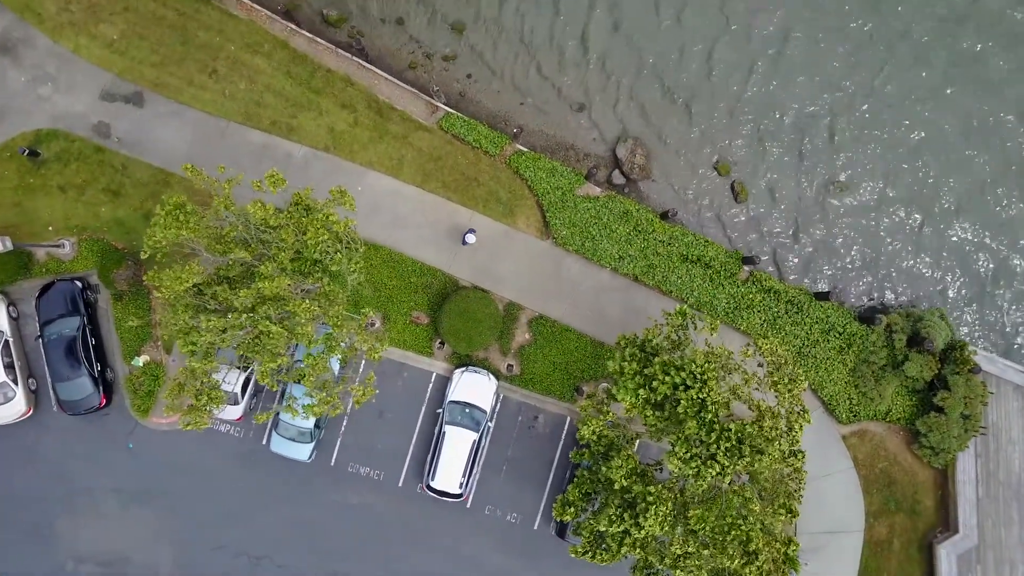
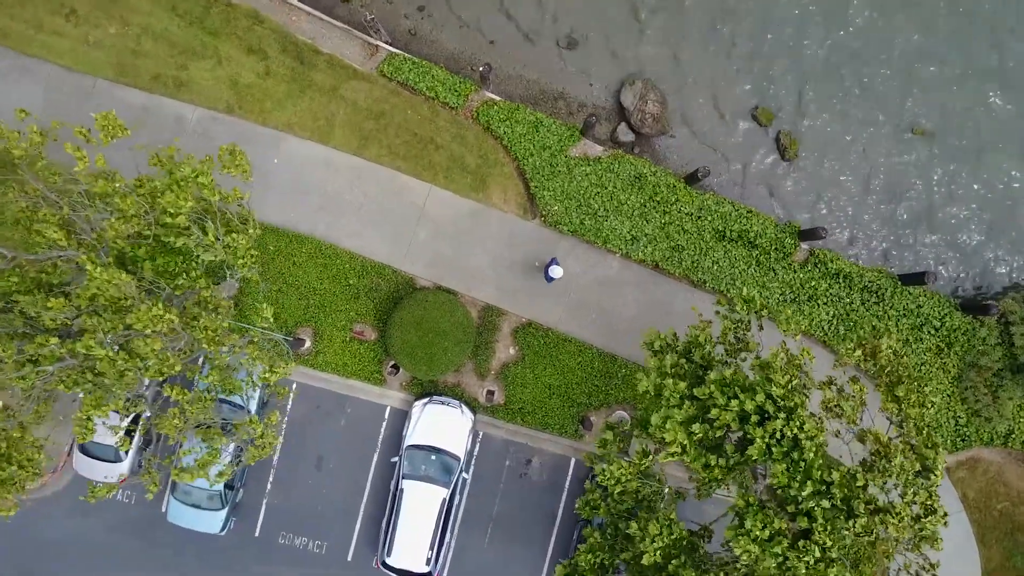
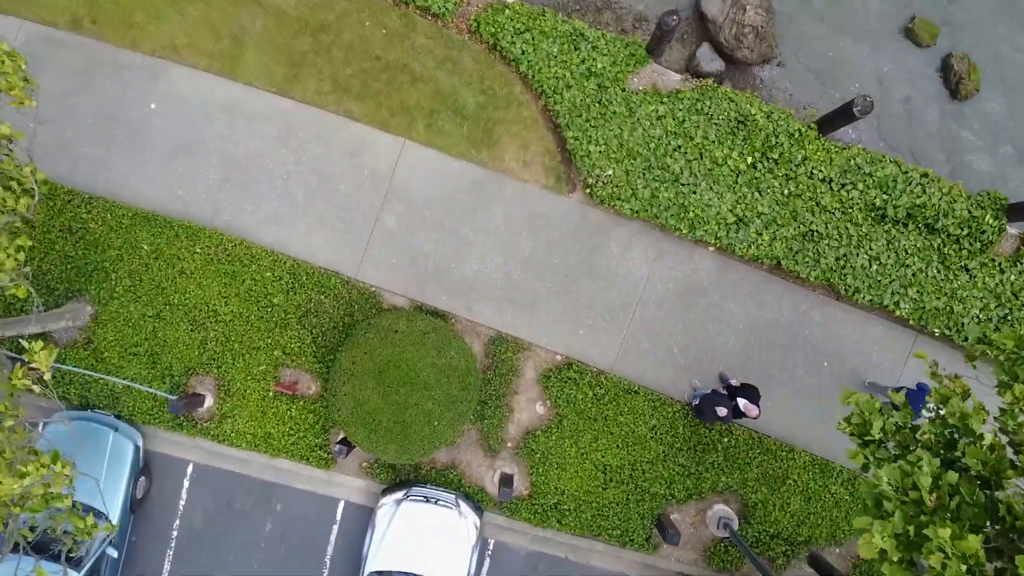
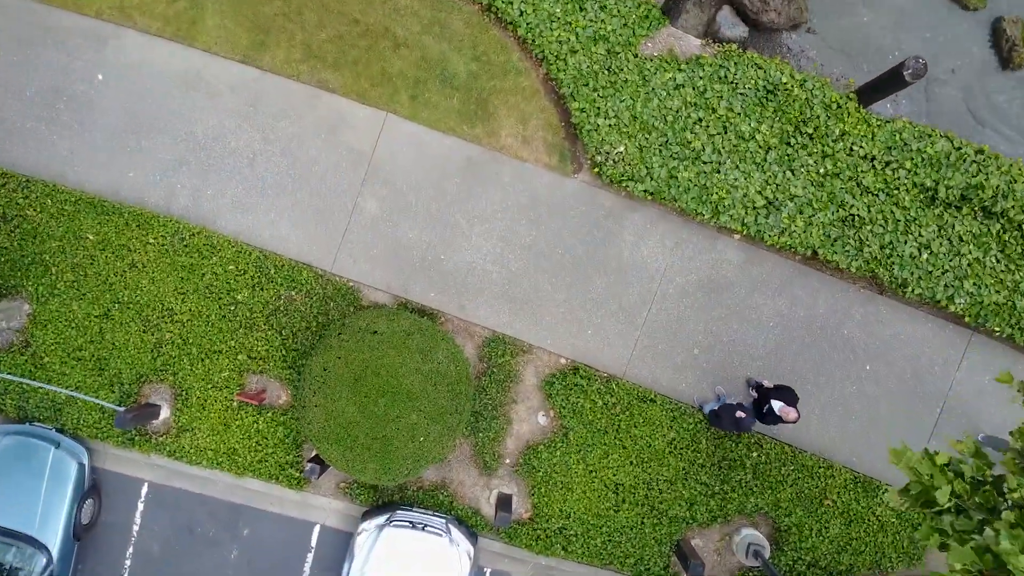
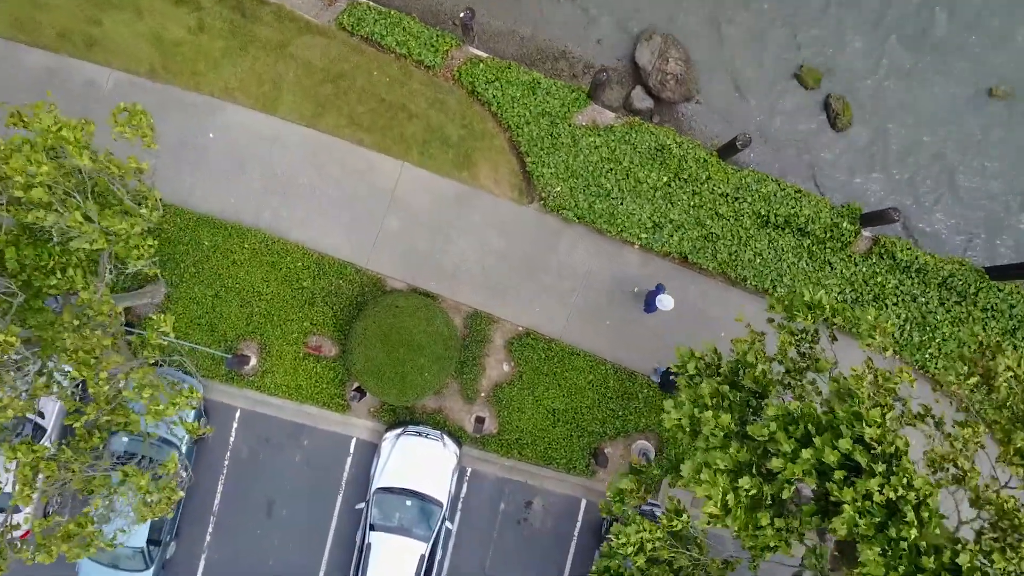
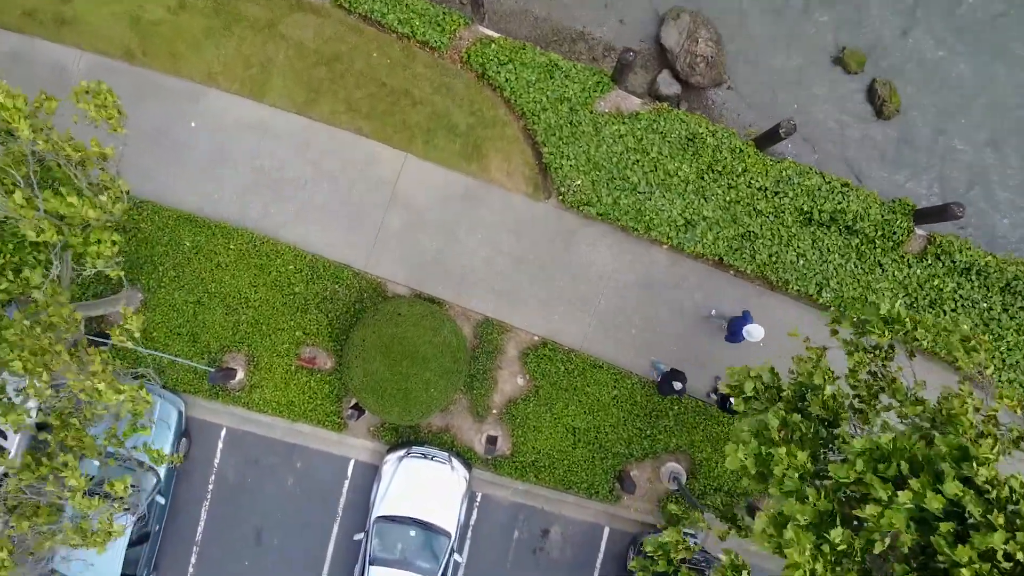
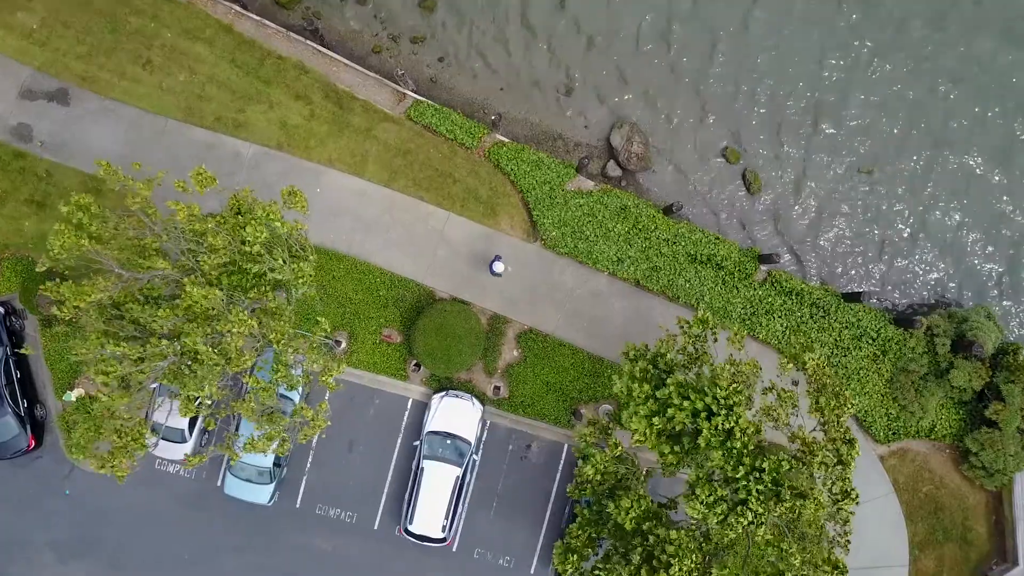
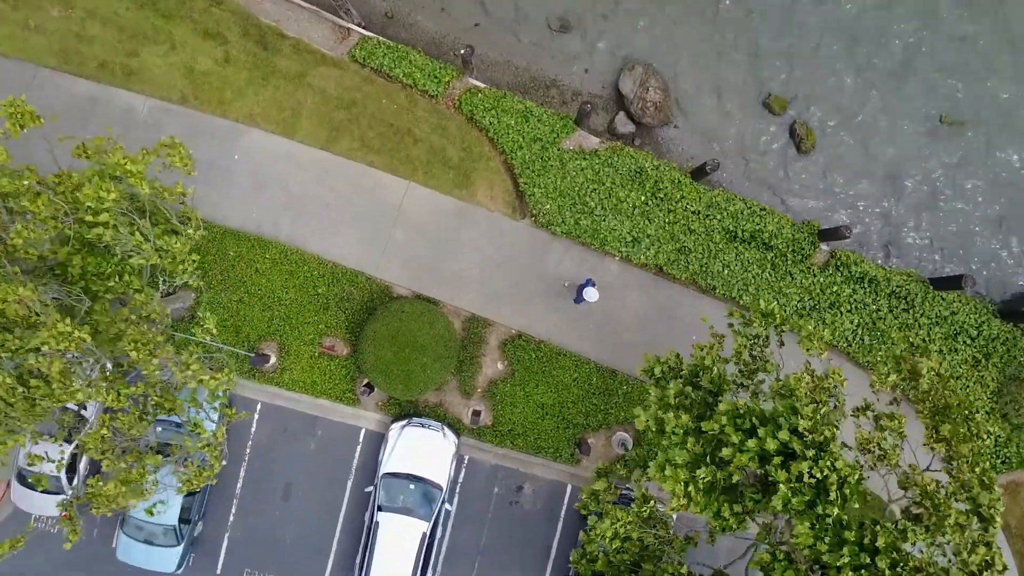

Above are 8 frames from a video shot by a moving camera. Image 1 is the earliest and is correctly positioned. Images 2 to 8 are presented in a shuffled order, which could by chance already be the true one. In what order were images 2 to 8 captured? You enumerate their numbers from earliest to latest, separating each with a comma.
7, 2, 8, 5, 6, 3, 4
